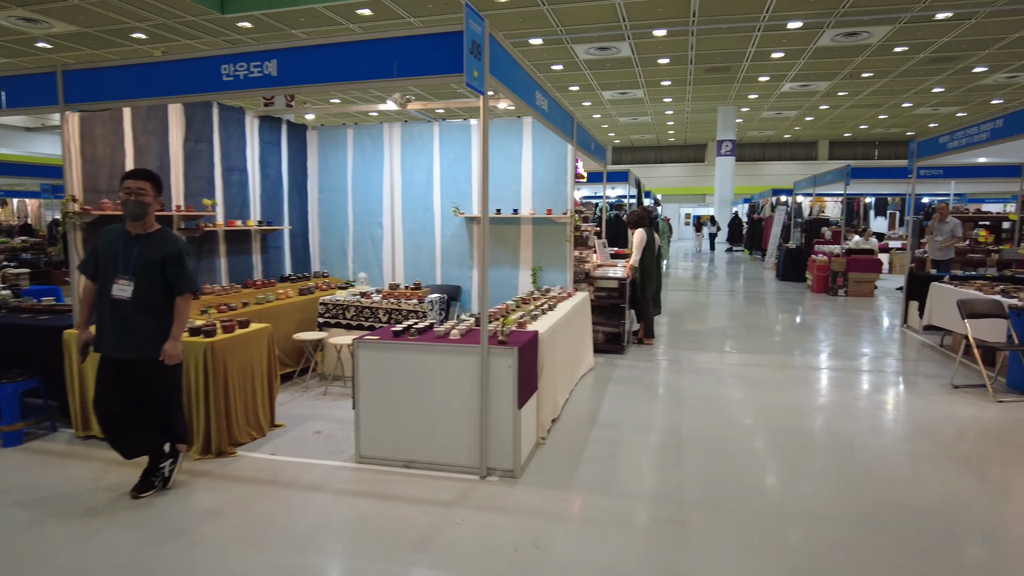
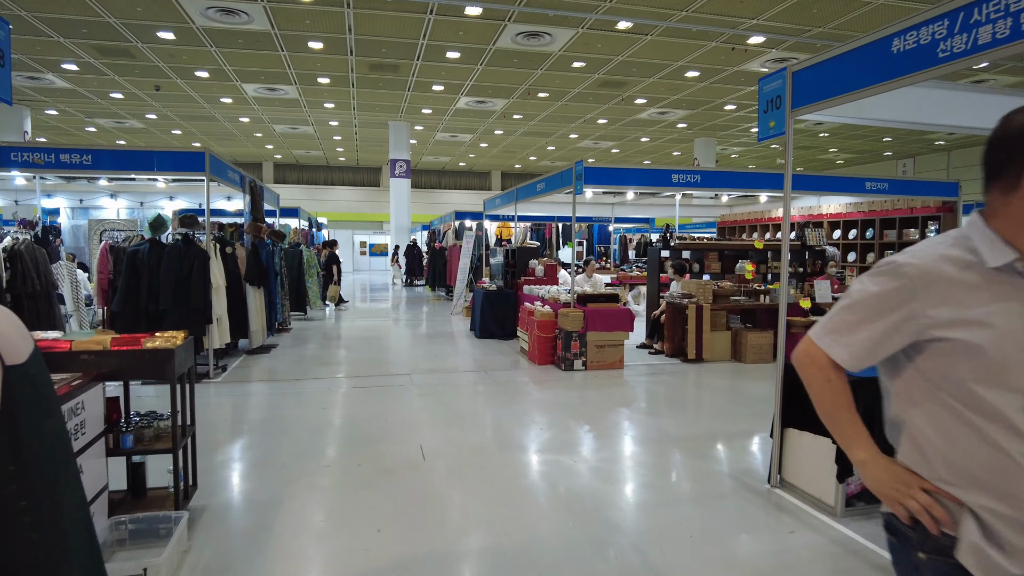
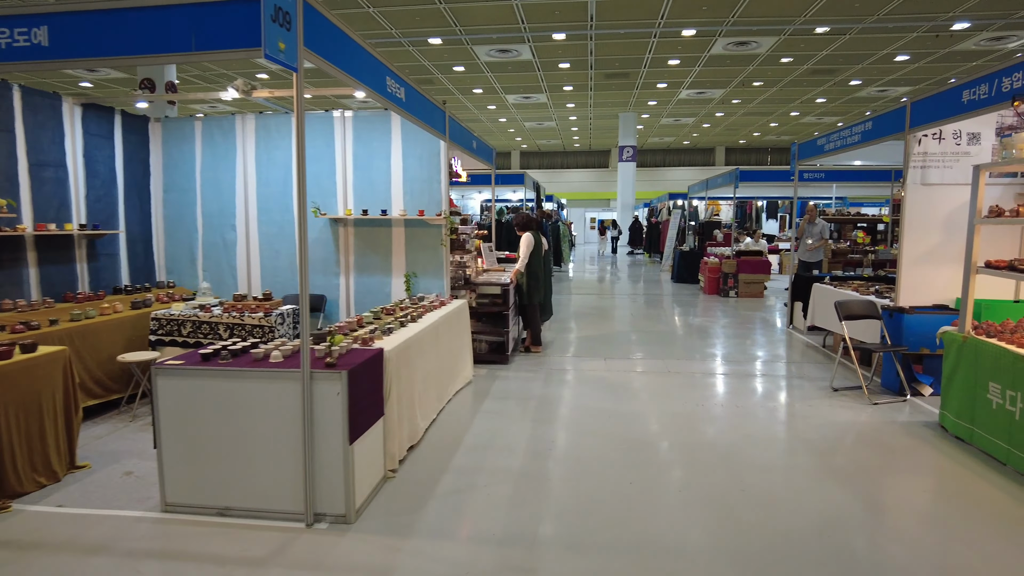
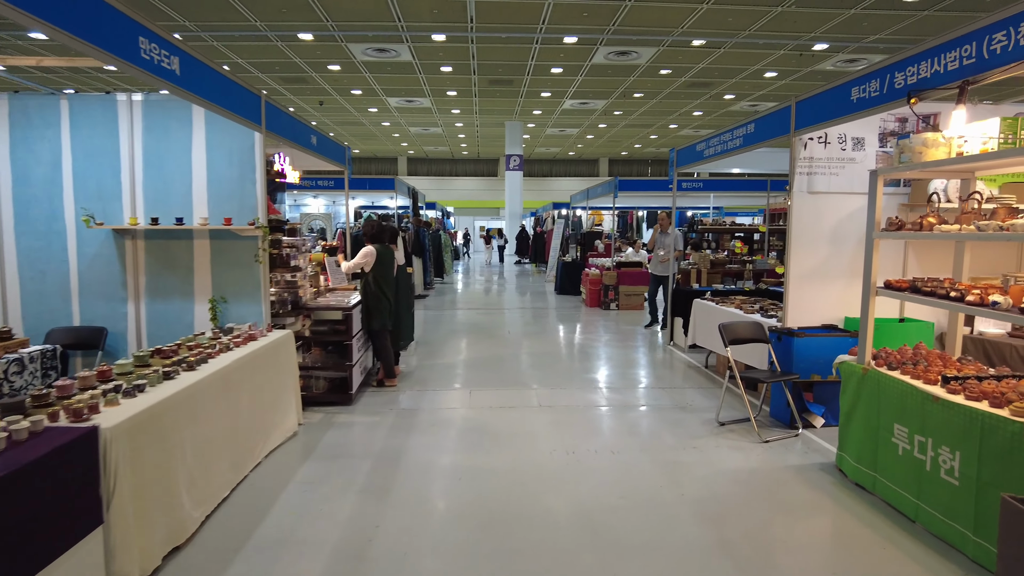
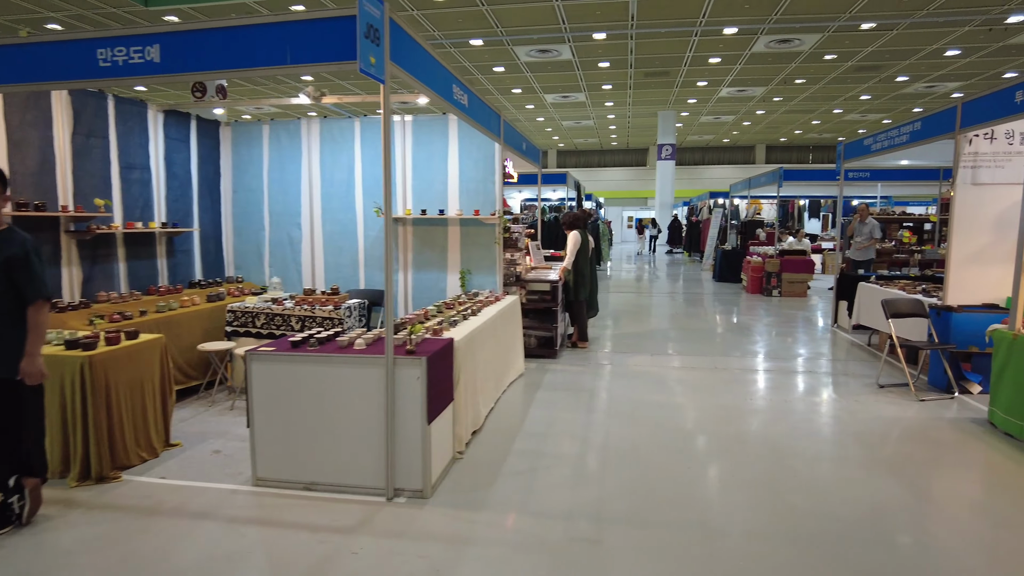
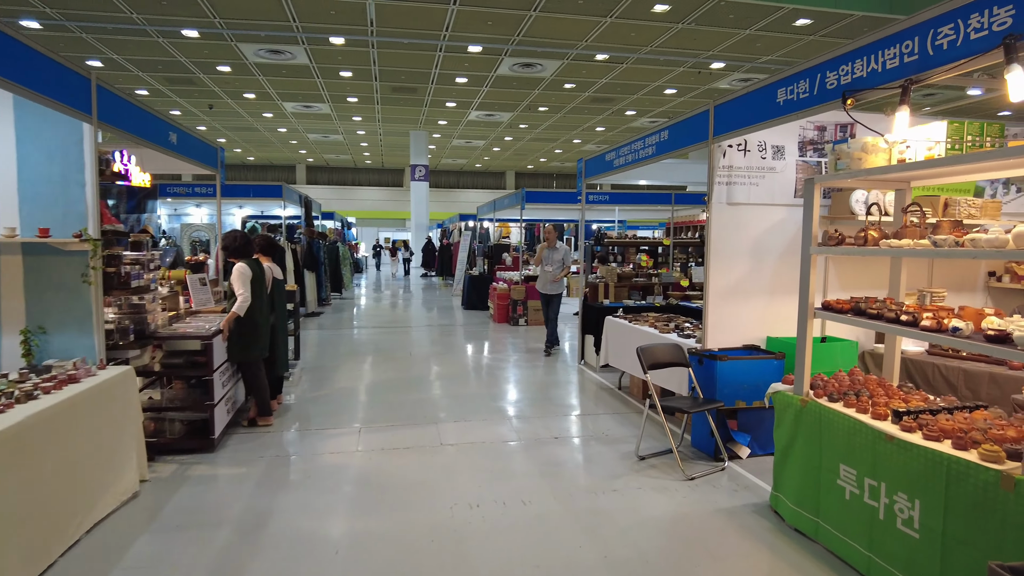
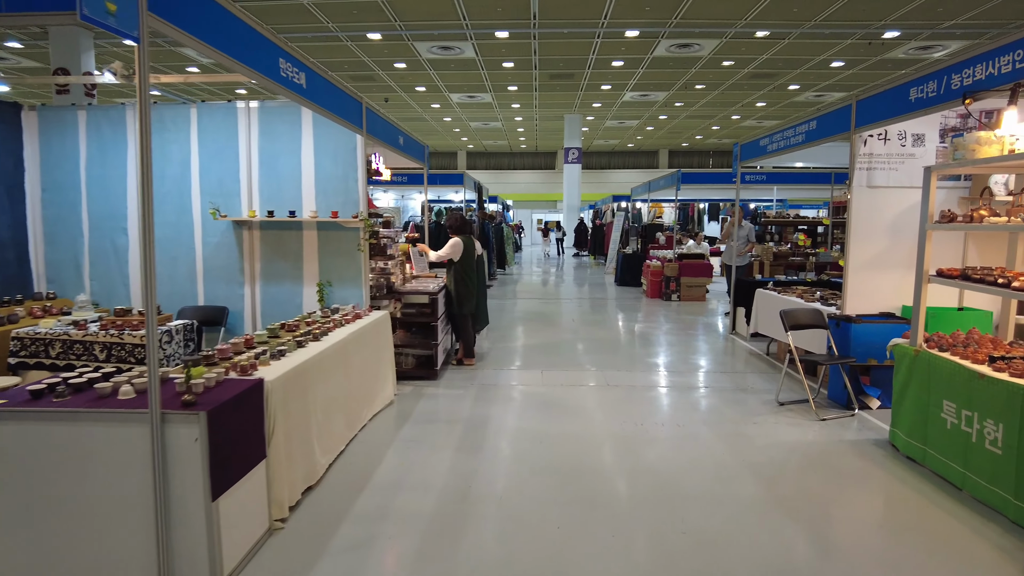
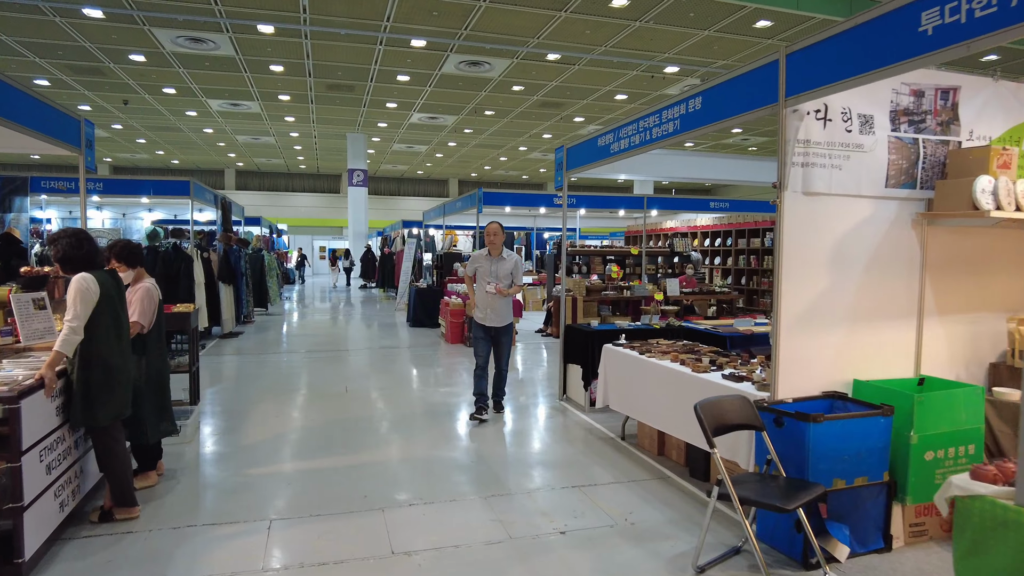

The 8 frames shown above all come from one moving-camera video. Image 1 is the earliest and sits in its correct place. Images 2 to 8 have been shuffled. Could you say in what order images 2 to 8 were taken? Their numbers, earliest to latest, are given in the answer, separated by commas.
5, 3, 7, 4, 6, 8, 2
